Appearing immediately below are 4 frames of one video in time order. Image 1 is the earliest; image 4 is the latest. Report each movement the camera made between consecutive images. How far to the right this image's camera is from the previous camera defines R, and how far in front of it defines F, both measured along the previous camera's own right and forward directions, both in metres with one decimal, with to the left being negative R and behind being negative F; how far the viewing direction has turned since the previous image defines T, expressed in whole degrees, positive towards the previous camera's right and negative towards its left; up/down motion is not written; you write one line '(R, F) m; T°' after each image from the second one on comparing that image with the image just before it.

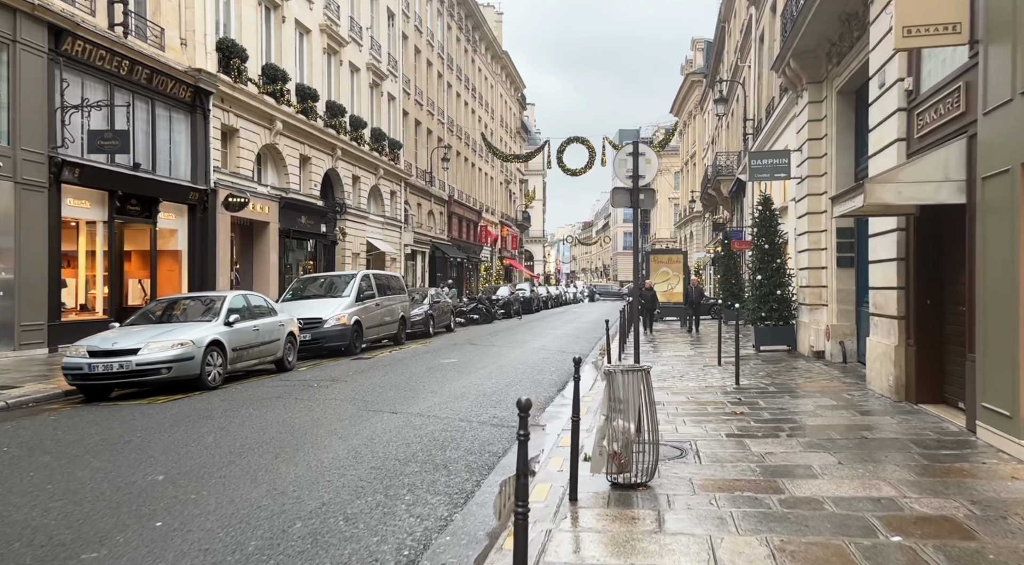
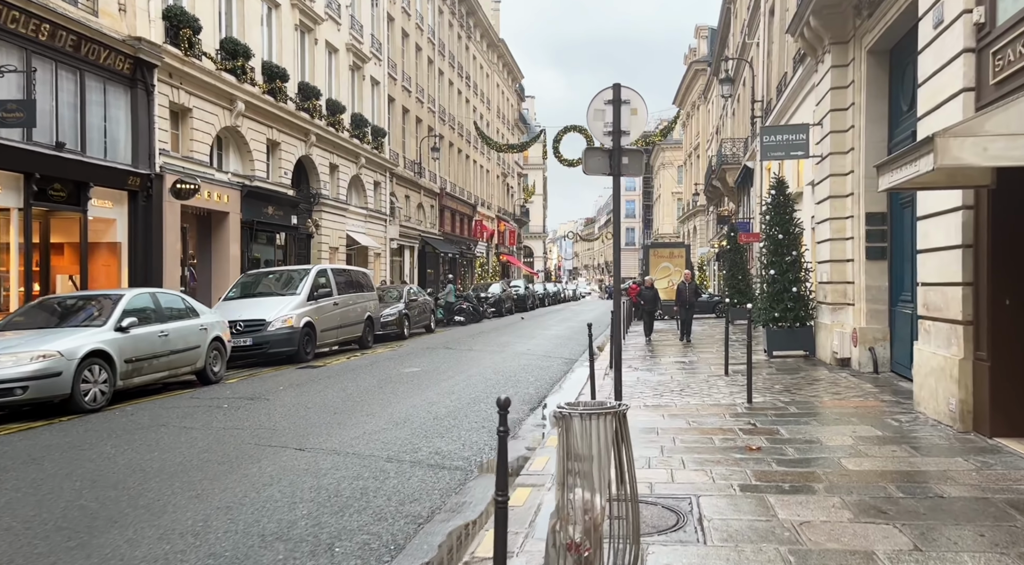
(+0.5, +2.3) m; 0°
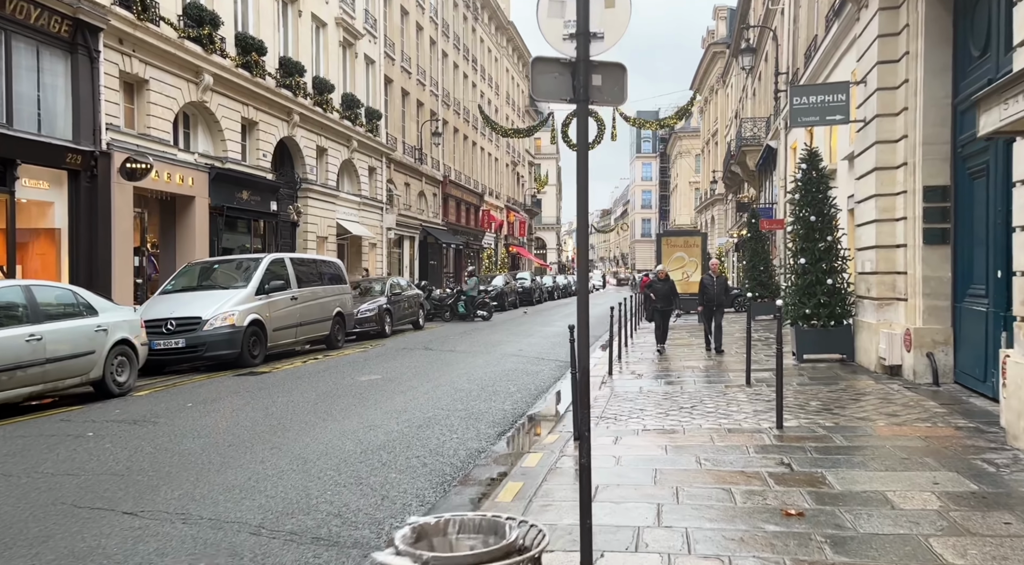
(+0.5, +2.3) m; -1°
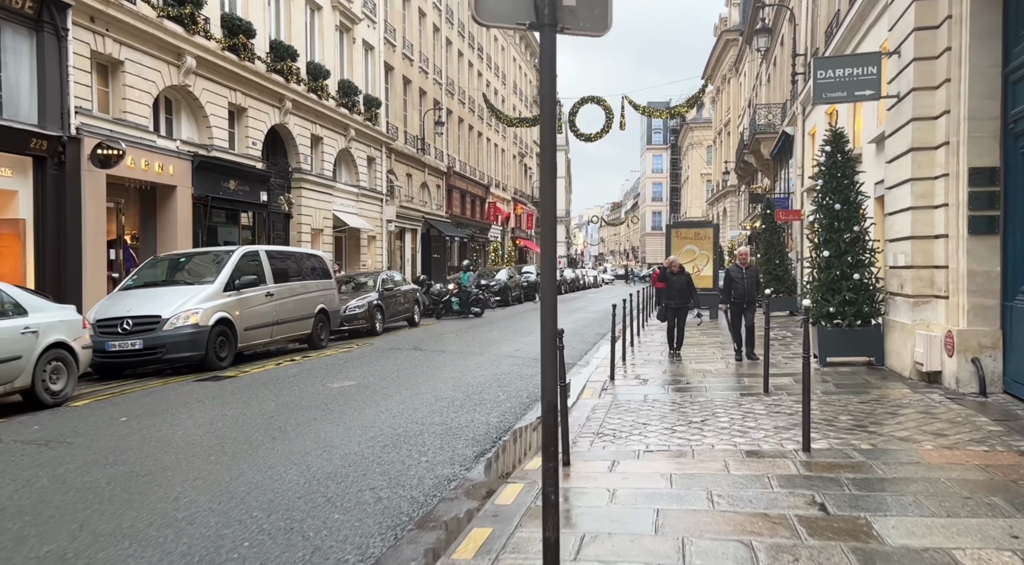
(+0.3, +1.2) m; -1°
